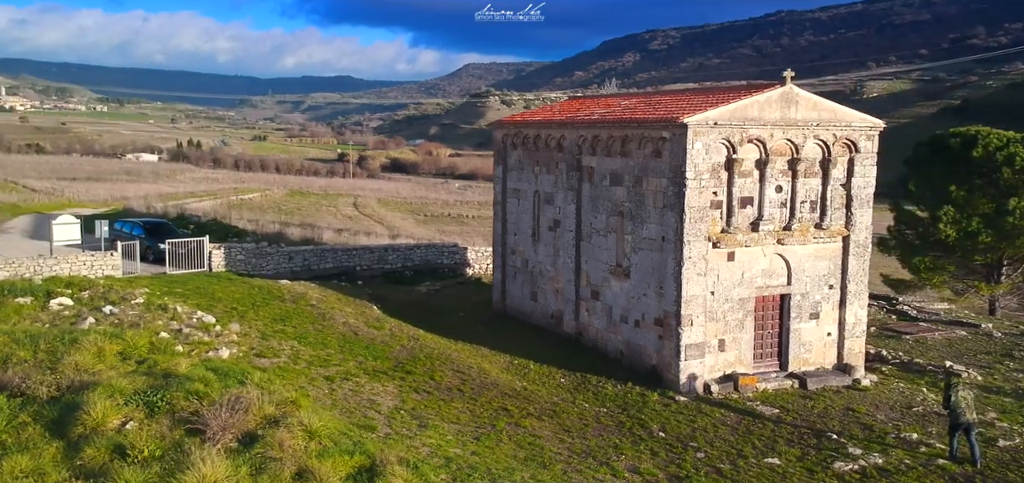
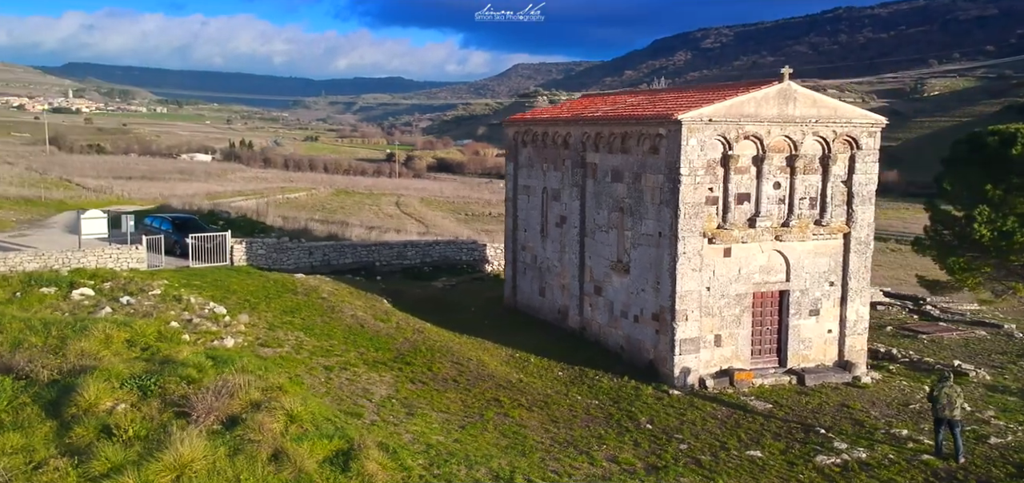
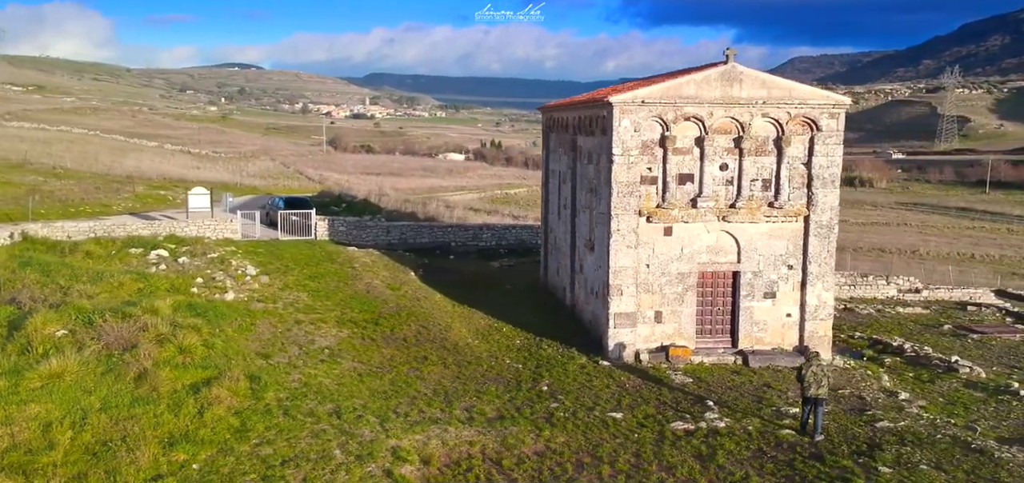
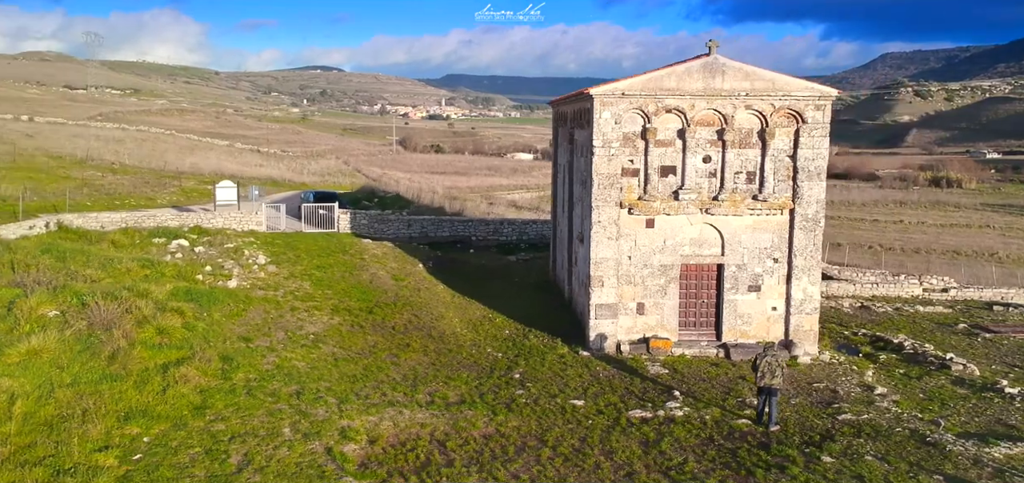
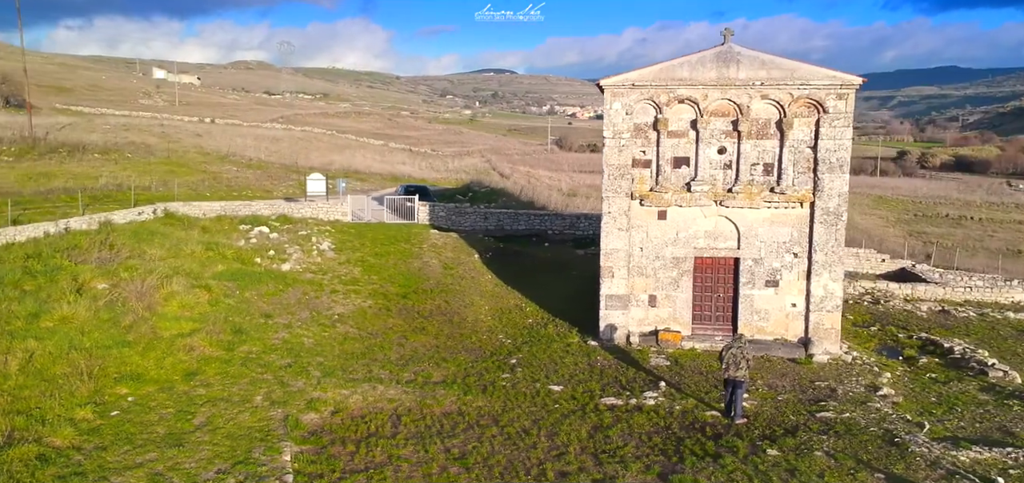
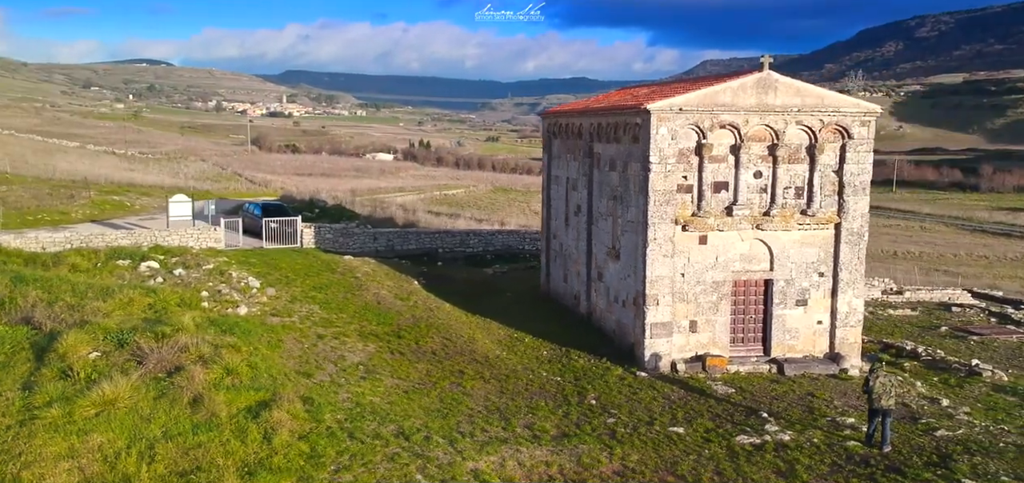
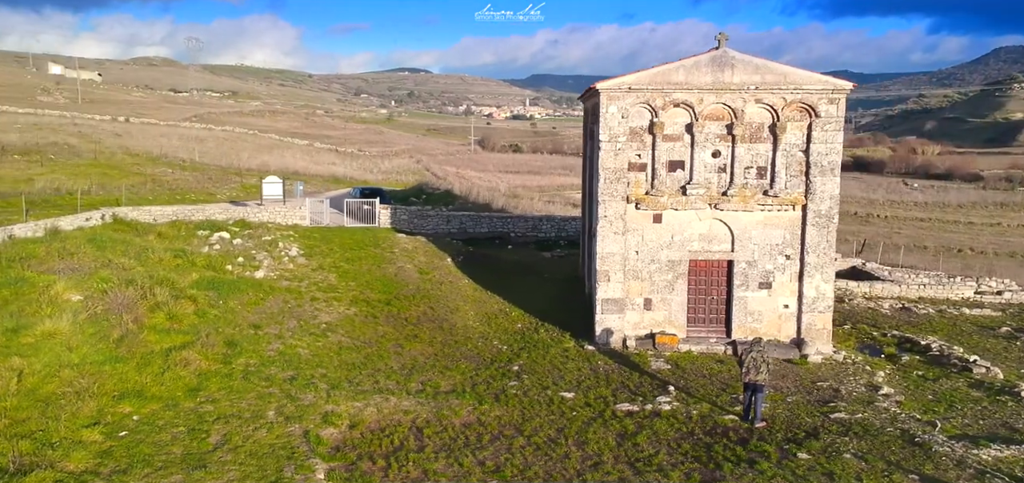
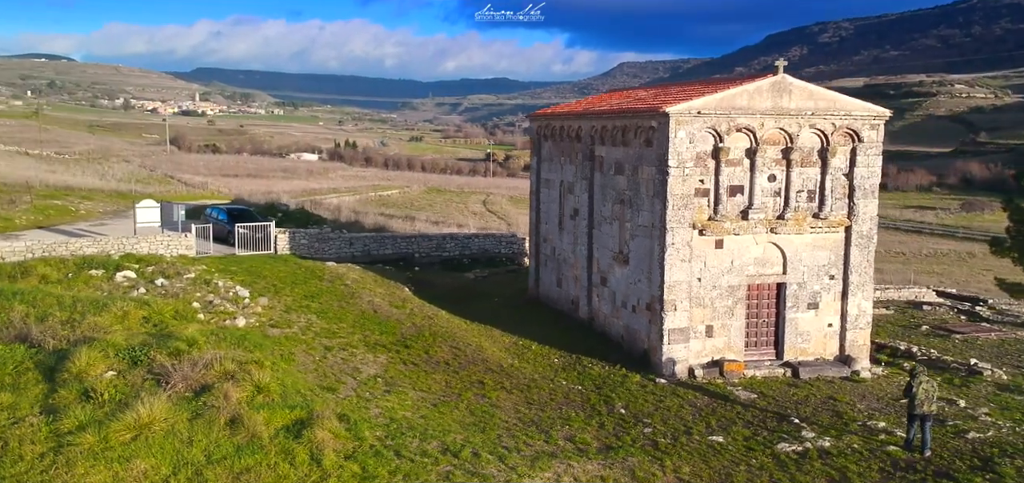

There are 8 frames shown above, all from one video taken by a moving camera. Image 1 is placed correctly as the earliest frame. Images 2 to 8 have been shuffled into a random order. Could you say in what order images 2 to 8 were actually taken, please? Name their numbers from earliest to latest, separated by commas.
2, 8, 6, 3, 4, 7, 5
